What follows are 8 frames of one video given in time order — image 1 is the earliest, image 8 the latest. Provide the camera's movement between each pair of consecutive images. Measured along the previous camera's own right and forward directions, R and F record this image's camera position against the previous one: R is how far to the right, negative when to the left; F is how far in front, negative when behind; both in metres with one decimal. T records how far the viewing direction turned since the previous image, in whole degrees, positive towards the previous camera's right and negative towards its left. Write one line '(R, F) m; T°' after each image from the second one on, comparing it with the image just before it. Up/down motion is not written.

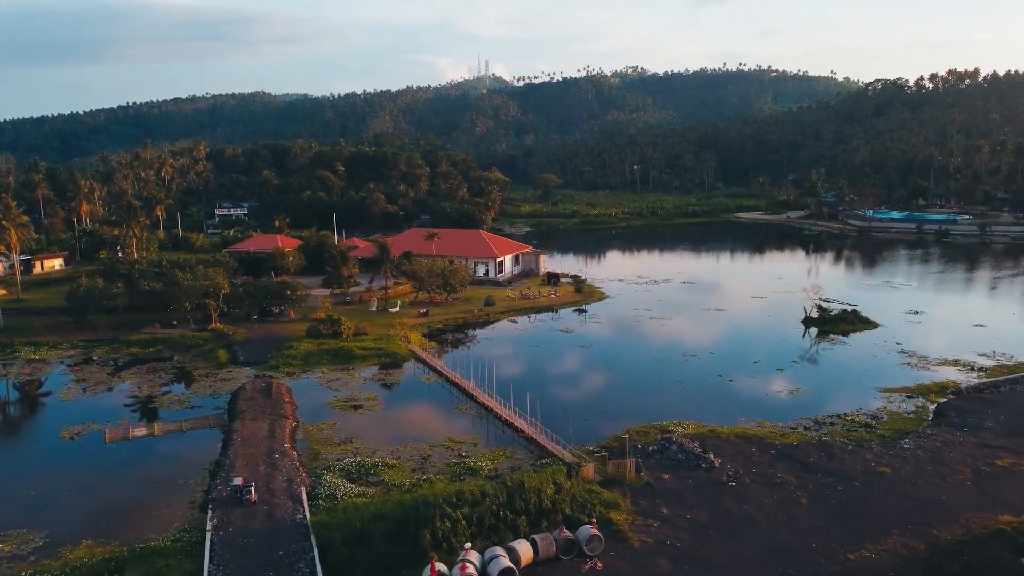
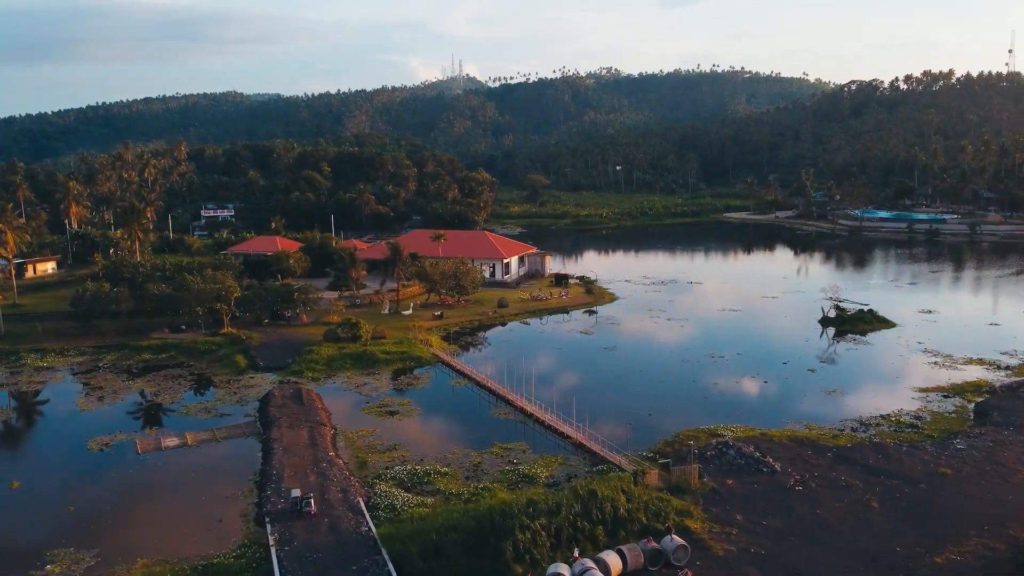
(-2.4, +0.6) m; +2°
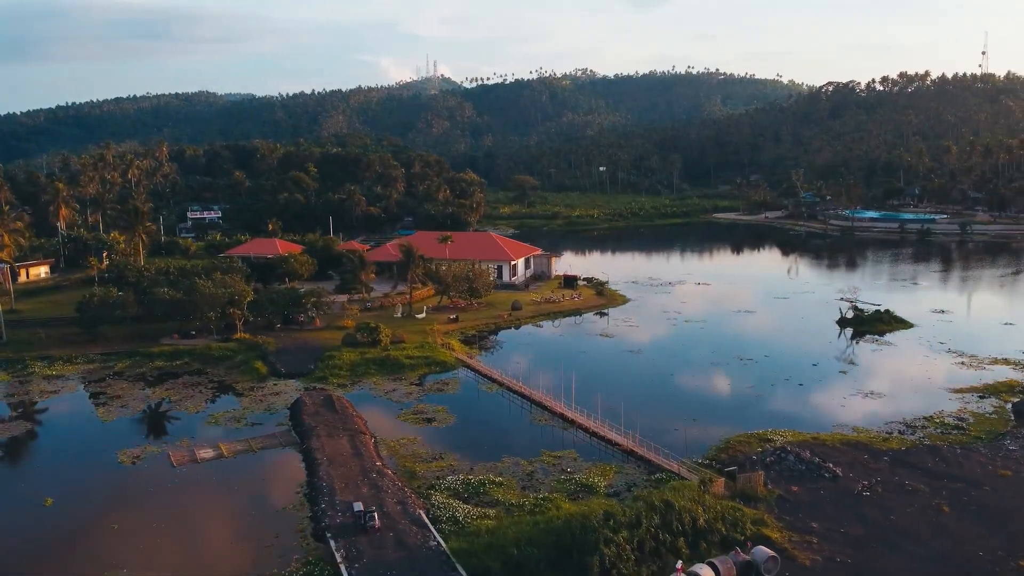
(-2.3, +0.7) m; +2°
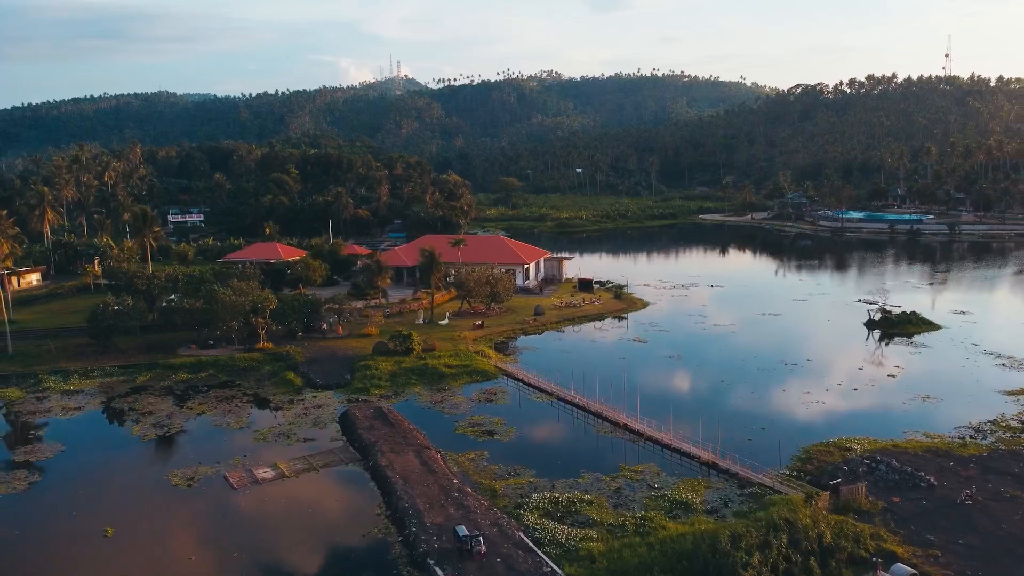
(-3.4, +1.1) m; +3°
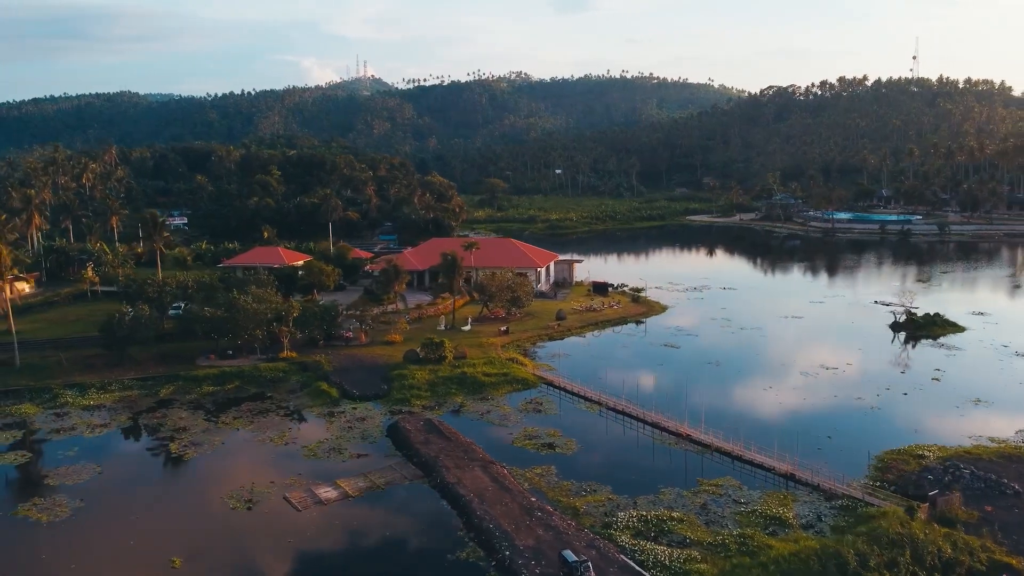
(-3.1, +1.0) m; +2°
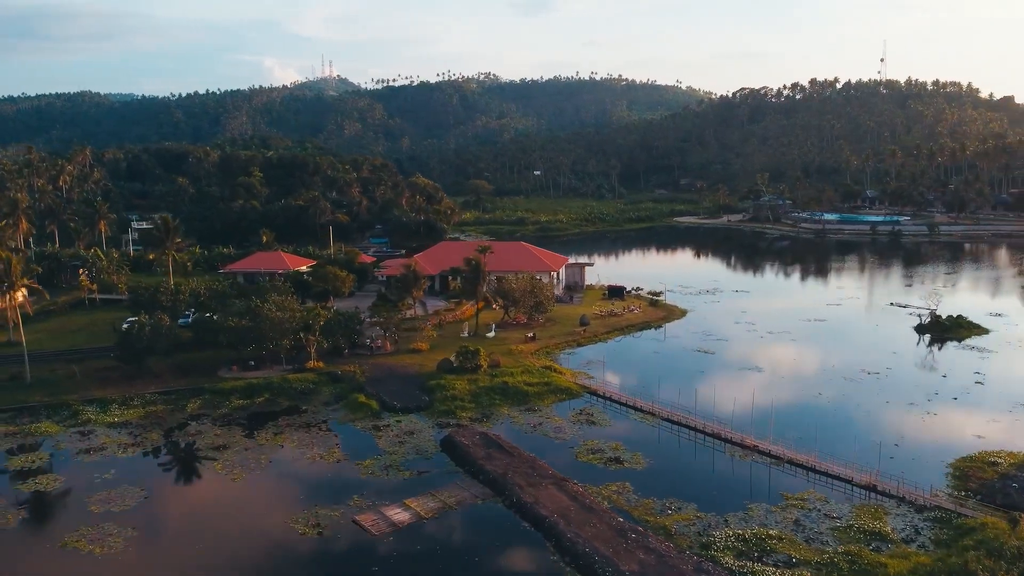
(-3.1, +1.0) m; +2°
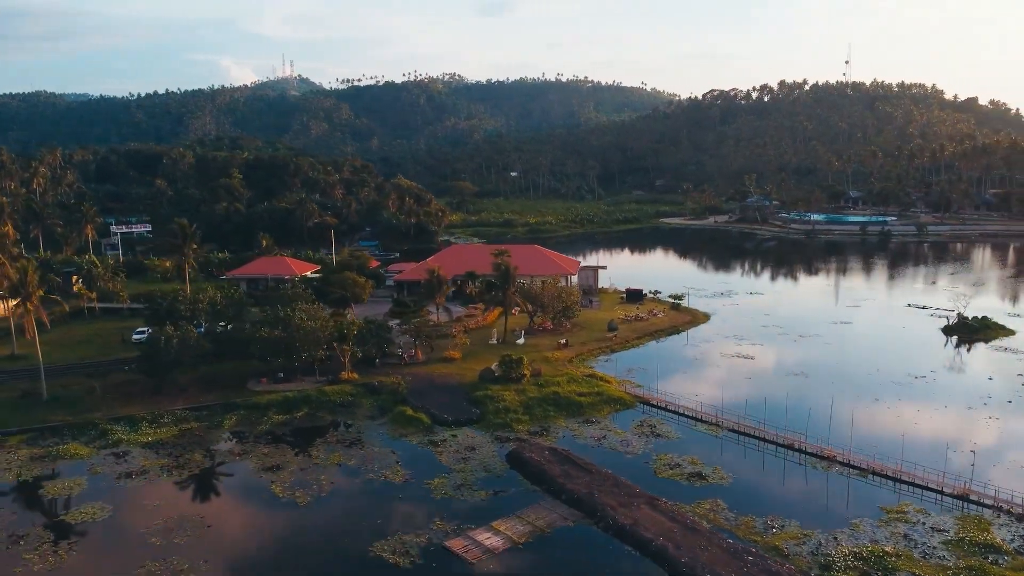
(-3.4, +1.2) m; +3°
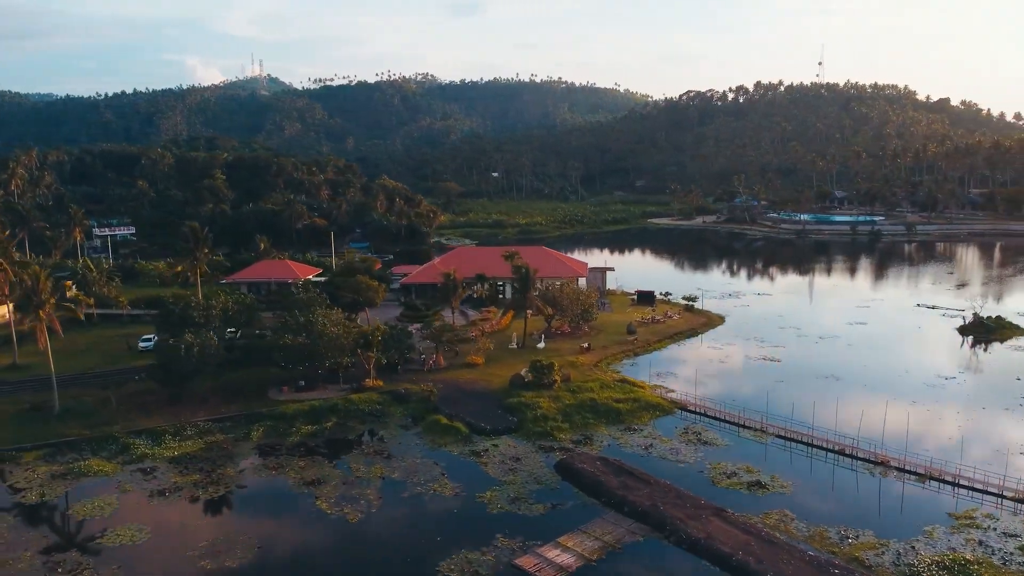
(-2.4, +0.8) m; +2°
